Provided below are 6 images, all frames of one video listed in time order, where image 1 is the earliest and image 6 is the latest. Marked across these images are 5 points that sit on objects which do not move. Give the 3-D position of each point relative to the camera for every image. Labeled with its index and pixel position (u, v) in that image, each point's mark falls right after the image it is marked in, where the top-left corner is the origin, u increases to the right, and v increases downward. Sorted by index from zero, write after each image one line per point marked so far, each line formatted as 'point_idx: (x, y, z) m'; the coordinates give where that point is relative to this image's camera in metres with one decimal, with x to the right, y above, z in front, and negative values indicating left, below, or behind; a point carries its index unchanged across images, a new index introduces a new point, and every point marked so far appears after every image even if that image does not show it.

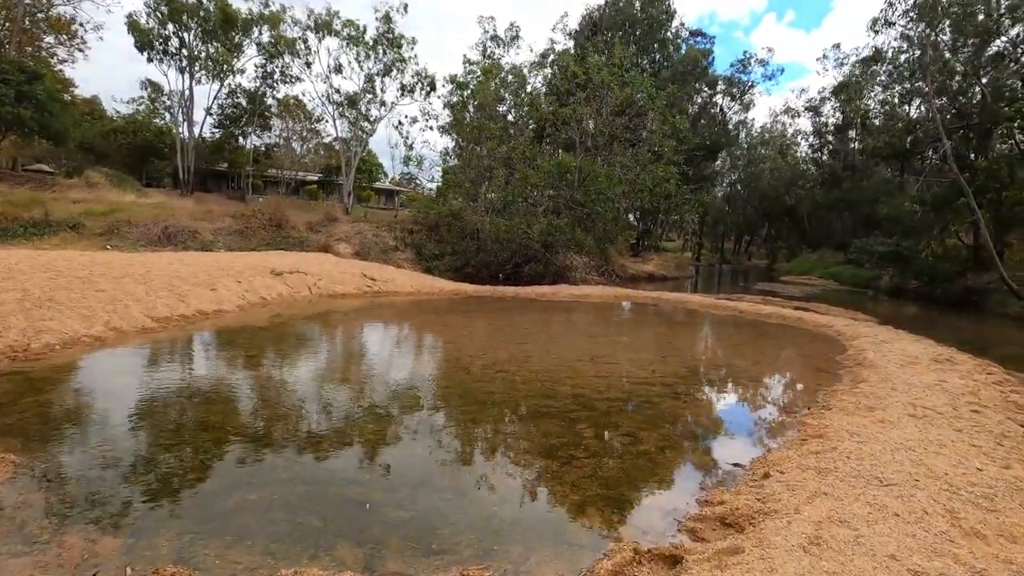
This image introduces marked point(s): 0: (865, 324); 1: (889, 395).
0: (+10.5, -1.1, +15.8) m
1: (+5.4, -1.5, +7.5) m
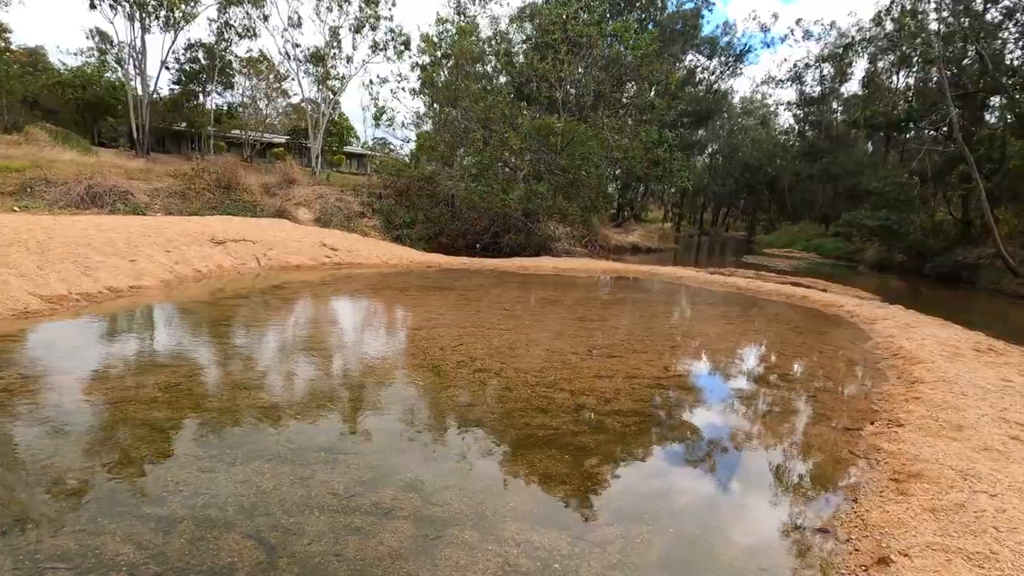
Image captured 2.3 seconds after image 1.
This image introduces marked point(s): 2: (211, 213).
0: (+9.9, -0.5, +14.5) m
1: (+5.2, -1.3, +6.0) m
2: (-9.9, +2.5, +17.4) m
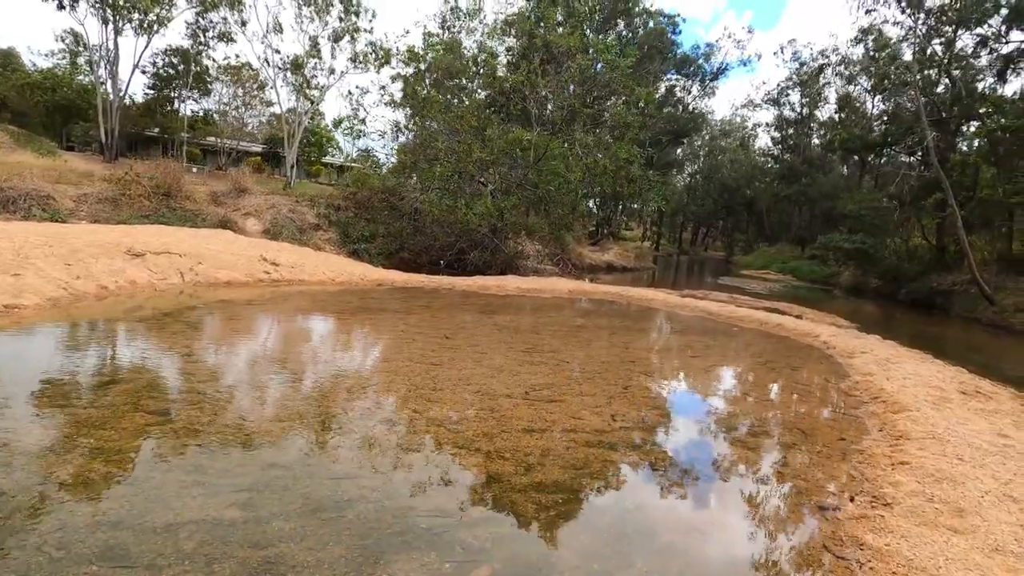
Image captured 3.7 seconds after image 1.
0: (+8.7, -1.2, +13.6) m
1: (+4.3, -1.8, +4.9) m
2: (-11.2, +2.0, +15.9) m
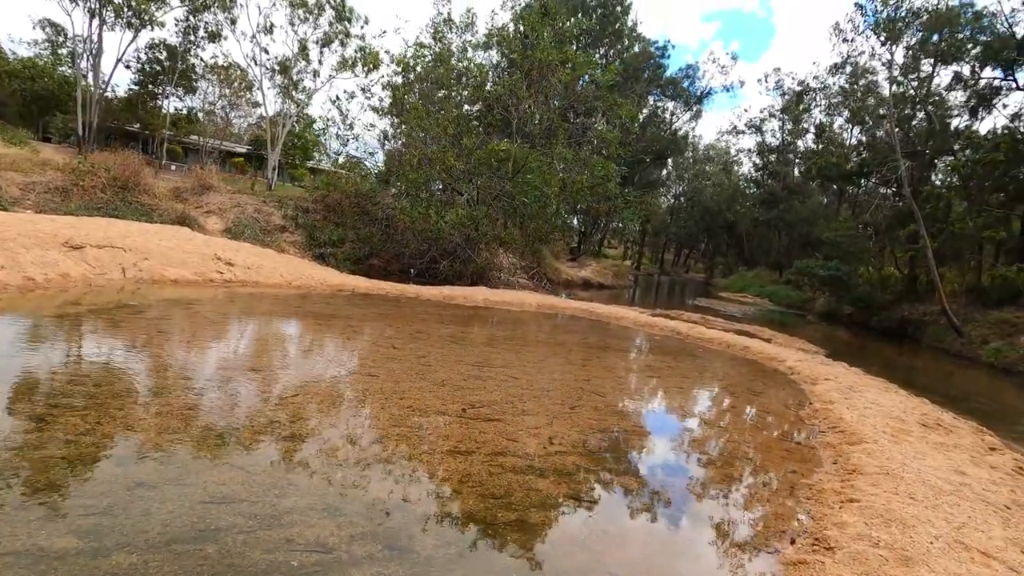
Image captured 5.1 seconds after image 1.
0: (+7.7, -1.9, +13.4) m
1: (+3.5, -2.0, +4.6) m
2: (-12.1, +2.1, +15.2) m
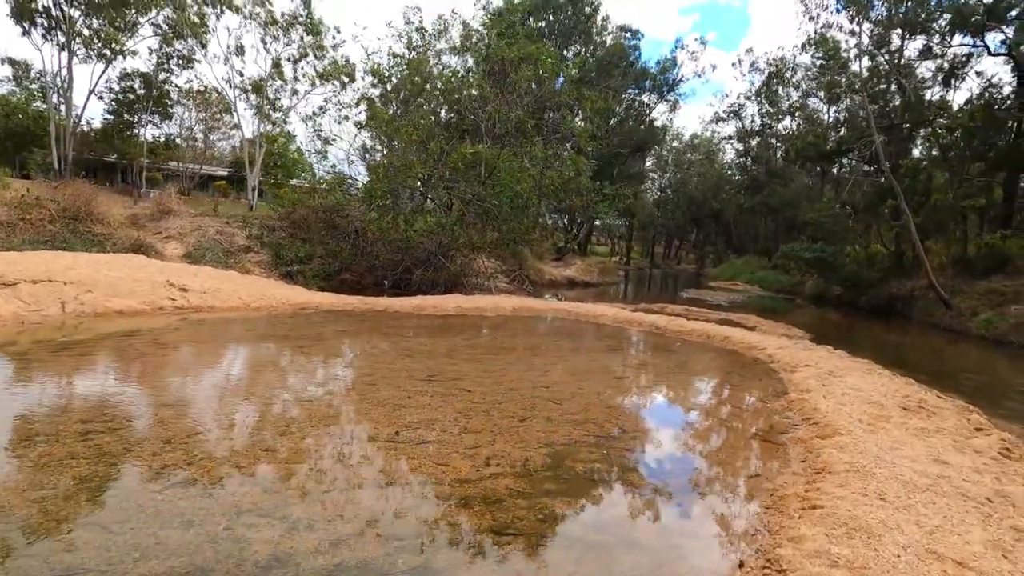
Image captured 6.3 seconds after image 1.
0: (+7.0, -1.4, +12.9) m
1: (+2.9, -1.8, +4.0) m
2: (-13.0, +1.1, +14.6) m
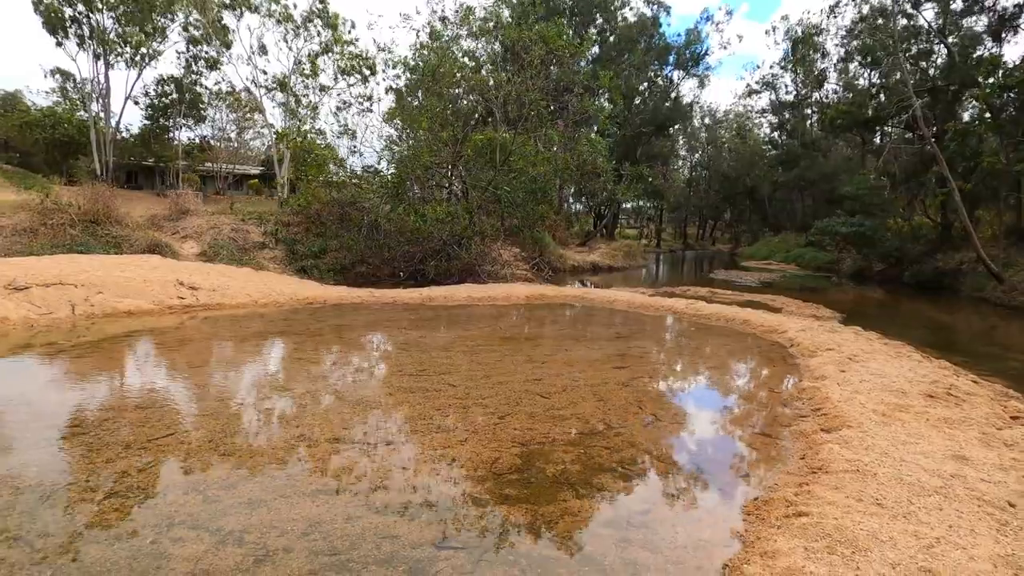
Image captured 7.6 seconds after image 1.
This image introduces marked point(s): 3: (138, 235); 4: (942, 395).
0: (+7.1, -0.9, +12.1) m
1: (+2.5, -1.7, +3.5) m
2: (-12.8, +1.0, +15.0) m
3: (-12.1, +1.7, +17.3) m
4: (+5.8, -1.4, +7.2) m
